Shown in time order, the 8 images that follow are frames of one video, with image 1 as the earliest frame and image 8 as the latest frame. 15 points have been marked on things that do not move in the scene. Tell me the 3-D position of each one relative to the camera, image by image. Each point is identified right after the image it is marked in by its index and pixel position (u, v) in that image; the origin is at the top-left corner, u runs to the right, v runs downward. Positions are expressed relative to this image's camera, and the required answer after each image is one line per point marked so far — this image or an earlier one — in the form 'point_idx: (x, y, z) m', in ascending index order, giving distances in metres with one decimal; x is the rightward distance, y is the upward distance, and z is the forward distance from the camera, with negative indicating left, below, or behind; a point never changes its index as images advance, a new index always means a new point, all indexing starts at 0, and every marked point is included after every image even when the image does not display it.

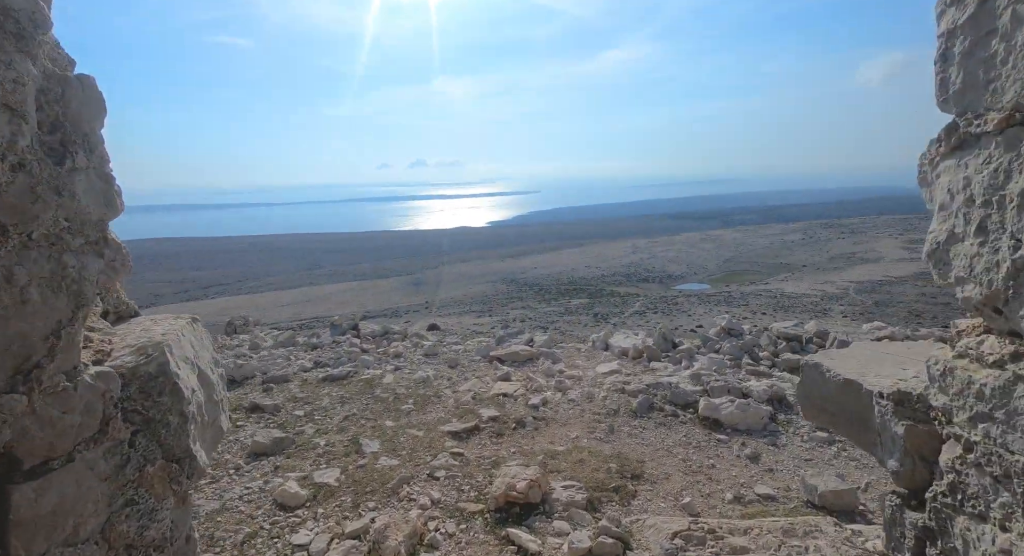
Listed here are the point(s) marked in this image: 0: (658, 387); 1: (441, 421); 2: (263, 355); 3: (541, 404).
0: (+1.6, -1.2, +5.6) m
1: (-0.7, -1.4, +5.0) m
2: (-4.0, -1.2, +8.1) m
3: (+0.3, -1.3, +5.3) m
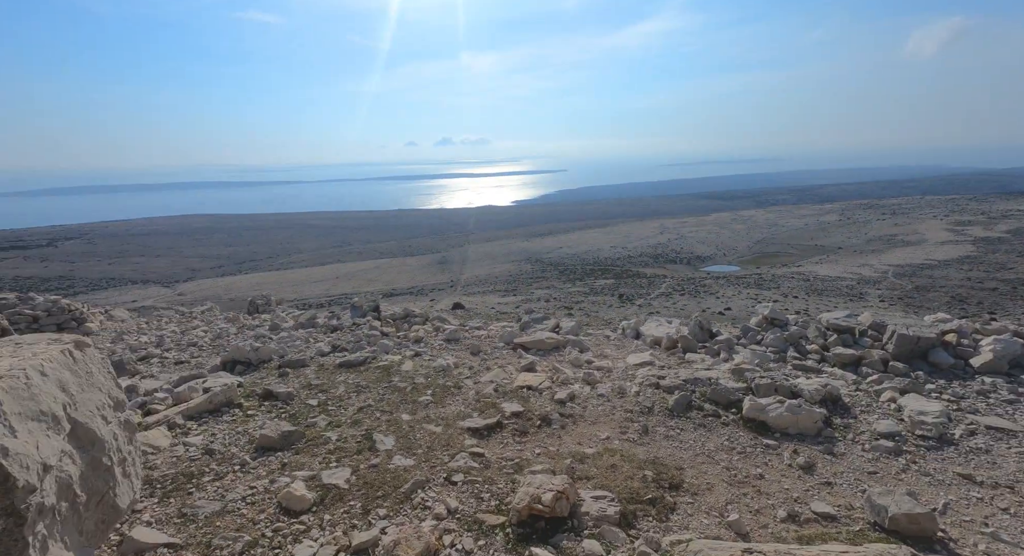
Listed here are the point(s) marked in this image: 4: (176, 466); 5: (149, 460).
0: (+1.9, -1.1, +5.1) m
1: (-0.5, -1.3, +4.7) m
2: (-3.6, -0.9, +8.0) m
3: (+0.5, -1.2, +4.9) m
4: (-2.4, -1.4, +3.7) m
5: (-2.7, -1.3, +3.8) m
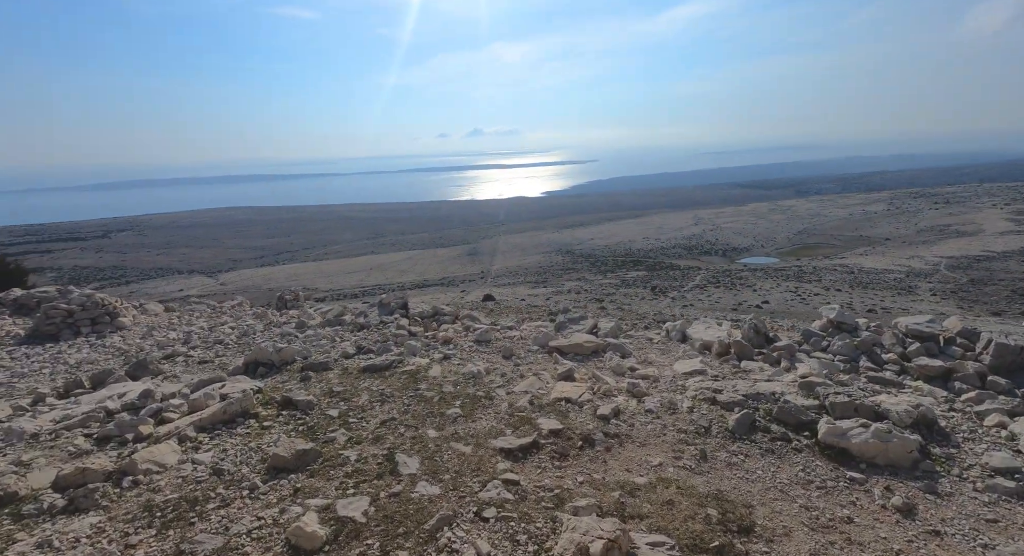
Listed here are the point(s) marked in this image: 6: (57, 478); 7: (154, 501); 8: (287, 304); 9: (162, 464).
0: (+2.2, -1.1, +4.5) m
1: (-0.2, -1.3, +4.2) m
2: (-3.1, -0.9, +7.7) m
3: (+0.9, -1.2, +4.4) m
4: (-2.2, -1.4, +3.3) m
5: (-2.4, -1.4, +3.4) m
6: (-3.0, -1.3, +3.4) m
7: (-2.3, -1.4, +3.2) m
8: (-4.6, -0.6, +10.3) m
9: (-2.5, -1.3, +3.6) m
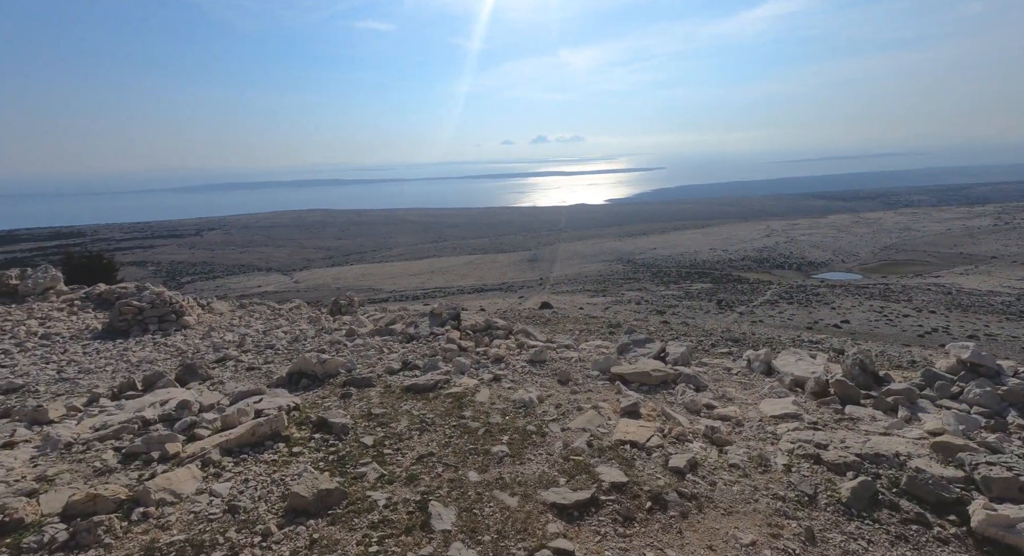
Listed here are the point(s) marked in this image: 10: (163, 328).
0: (+2.6, -1.3, +3.6) m
1: (+0.2, -1.4, +3.6) m
2: (-2.2, -1.0, +7.4) m
3: (+1.3, -1.4, +3.6) m
4: (-1.9, -1.5, +3.0) m
5: (-2.1, -1.4, +3.1) m
6: (-2.7, -1.4, +3.1) m
7: (-2.0, -1.5, +2.9) m
8: (-3.4, -0.7, +10.2) m
9: (-2.1, -1.4, +3.2) m
10: (-6.3, -0.9, +9.1) m
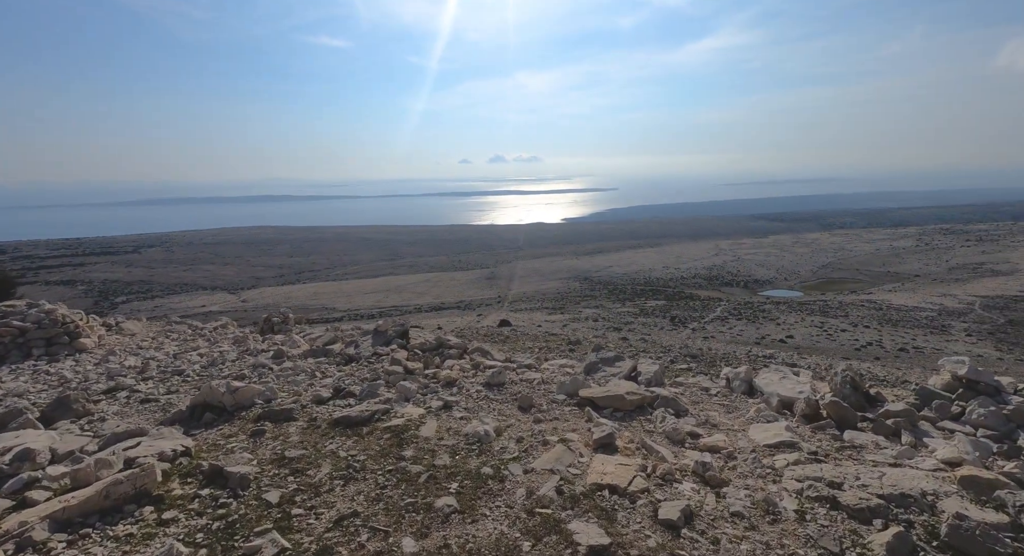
0: (+2.3, -1.3, +3.0) m
1: (-0.1, -1.4, +2.7) m
2: (-2.8, -1.1, +6.3) m
3: (+1.0, -1.4, +2.9) m
4: (-2.1, -1.5, +2.0) m
5: (-2.3, -1.4, +2.0) m
6: (-2.9, -1.4, +2.0) m
7: (-2.2, -1.5, +1.8) m
8: (-4.2, -0.9, +9.1) m
9: (-2.4, -1.4, +2.2) m
10: (-7.0, -1.1, +7.7) m
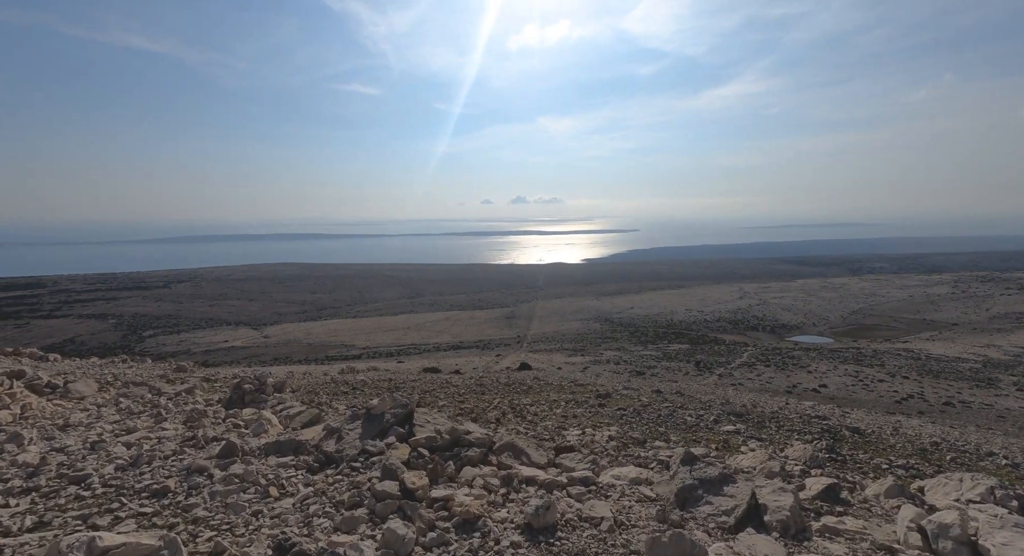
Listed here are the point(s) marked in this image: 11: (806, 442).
0: (+2.6, -1.7, +0.7) m
1: (+0.2, -1.8, +0.6) m
2: (-2.4, -1.7, +4.3) m
3: (+1.3, -1.8, +0.7) m
4: (-1.9, -1.7, -0.1) m
5: (-2.1, -1.7, 0.0) m
6: (-2.7, -1.6, 0.0) m
7: (-1.9, -1.7, -0.2) m
8: (-3.7, -1.7, +7.1) m
9: (-2.1, -1.6, +0.1) m
10: (-6.5, -1.8, +5.8) m
11: (+6.0, -3.2, +10.5) m
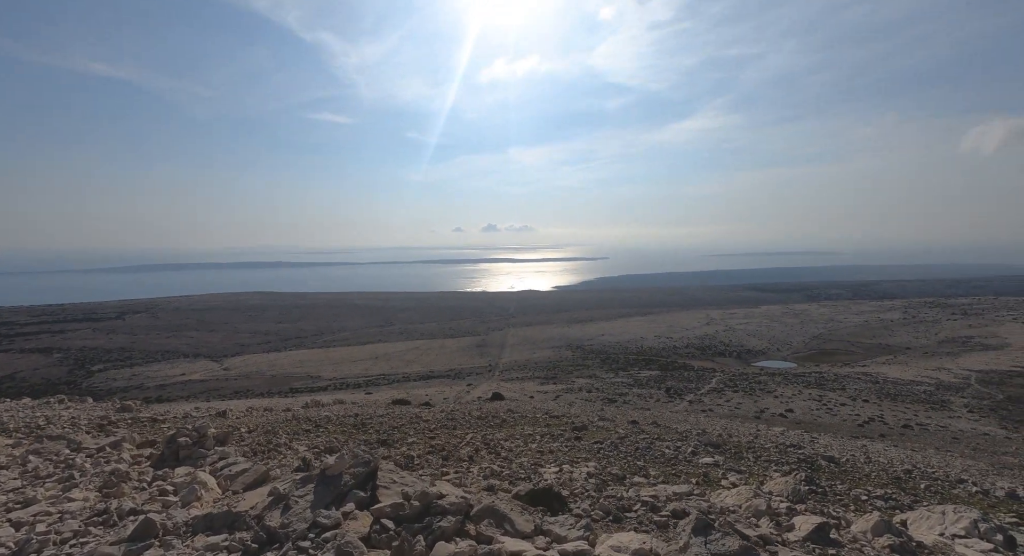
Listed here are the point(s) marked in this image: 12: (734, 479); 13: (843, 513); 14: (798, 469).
0: (+3.2, -2.3, +1.5) m
1: (+0.8, -2.4, +1.2) m
2: (-2.0, -2.5, +4.7) m
3: (+1.8, -2.3, +1.4) m
4: (-1.2, -2.3, +0.4) m
5: (-1.4, -2.2, +0.5) m
6: (-2.0, -2.2, +0.4) m
7: (-1.3, -2.2, +0.2) m
8: (-3.5, -2.6, +7.4) m
9: (-1.5, -2.2, +0.6) m
10: (-6.2, -2.6, +6.0) m
11: (+6.1, -4.3, +11.3) m
12: (+4.6, -4.2, +10.6) m
13: (+5.8, -4.1, +9.0) m
14: (+6.5, -4.3, +11.5) m
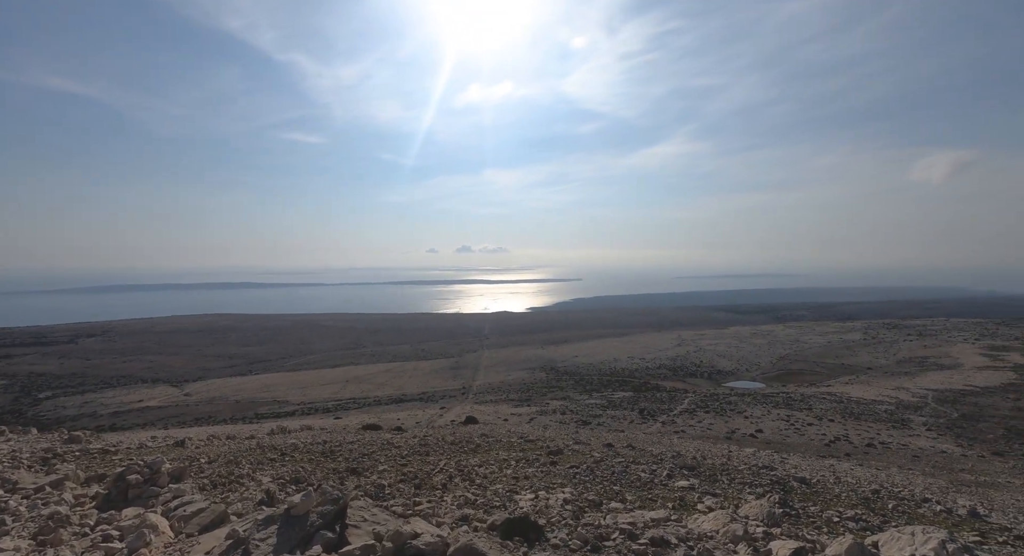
0: (+3.3, -2.5, +1.2) m
1: (+0.9, -2.5, +0.8) m
2: (-2.1, -2.8, +4.2) m
3: (+1.9, -2.5, +1.0) m
4: (-1.1, -2.4, -0.1) m
5: (-1.3, -2.4, -0.1) m
6: (-1.9, -2.3, -0.1) m
7: (-1.2, -2.4, -0.3) m
8: (-3.7, -3.0, +6.8) m
9: (-1.4, -2.3, +0.1) m
10: (-6.3, -3.0, +5.2) m
11: (+5.6, -4.9, +11.1) m
12: (+4.2, -4.7, +10.3) m
13: (+5.5, -4.6, +8.8) m
14: (+6.0, -4.9, +11.3) m
